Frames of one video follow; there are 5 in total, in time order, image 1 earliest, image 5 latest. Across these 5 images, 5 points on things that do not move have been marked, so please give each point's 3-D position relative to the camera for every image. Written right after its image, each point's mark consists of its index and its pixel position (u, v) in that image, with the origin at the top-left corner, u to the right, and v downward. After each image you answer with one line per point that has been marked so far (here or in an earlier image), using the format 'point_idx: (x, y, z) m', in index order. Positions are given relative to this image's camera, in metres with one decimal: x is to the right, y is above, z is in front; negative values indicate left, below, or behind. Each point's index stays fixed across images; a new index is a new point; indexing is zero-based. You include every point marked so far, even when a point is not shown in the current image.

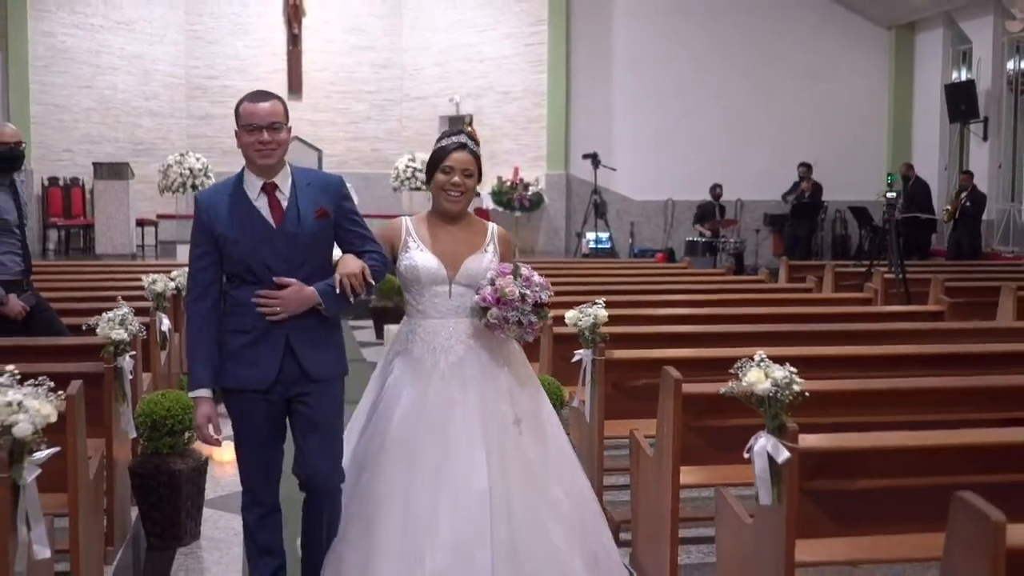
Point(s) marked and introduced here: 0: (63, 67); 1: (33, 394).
0: (-6.0, +3.0, +14.6) m
1: (-1.2, -0.3, +2.7) m
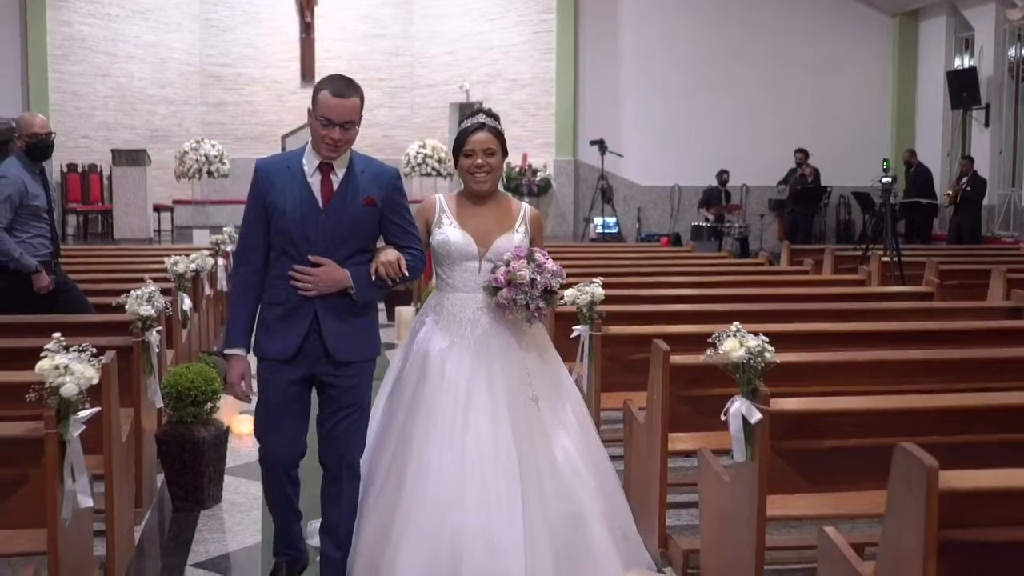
0: (-5.9, +3.2, +15.0) m
1: (-1.2, -0.2, +3.0) m
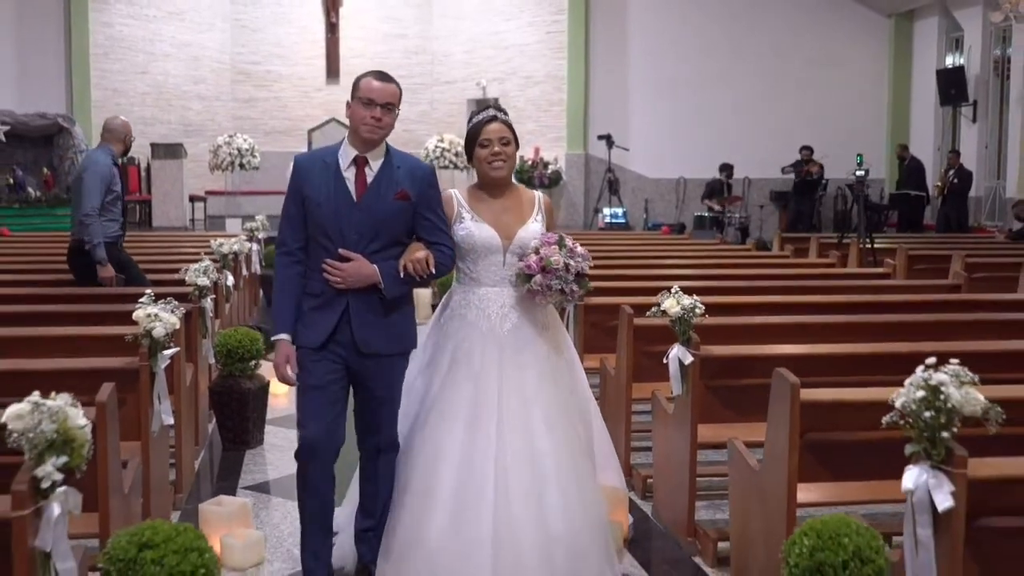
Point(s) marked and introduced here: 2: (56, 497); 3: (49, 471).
0: (-5.7, +3.4, +15.9) m
1: (-1.2, -0.1, +3.9) m
2: (-0.9, -0.4, +2.2) m
3: (-0.9, -0.4, +2.2) m
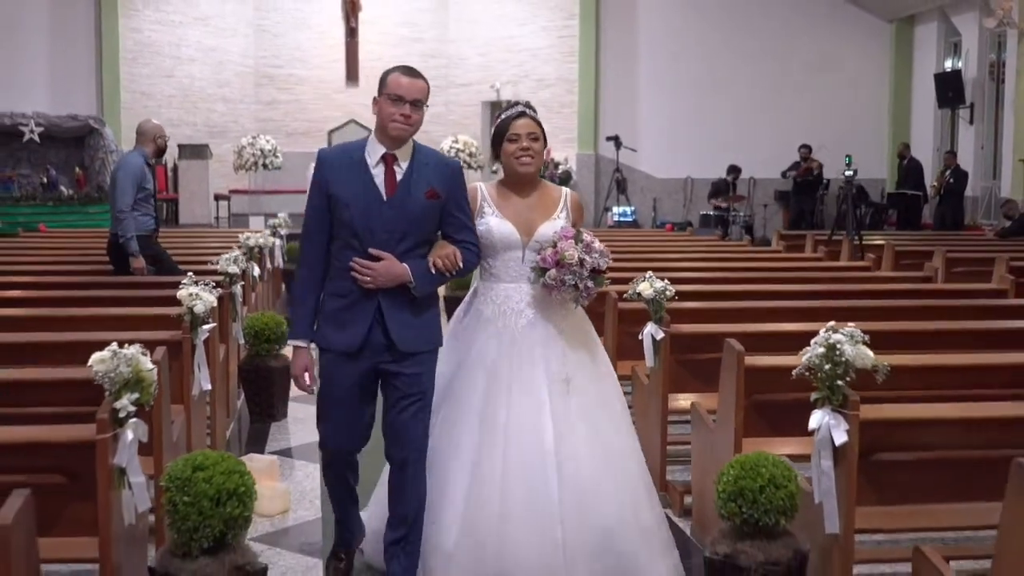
0: (-5.5, +3.5, +16.6) m
1: (-1.3, 0.0, +4.5) m
2: (-1.0, -0.4, +2.8) m
3: (-1.0, -0.3, +2.8) m
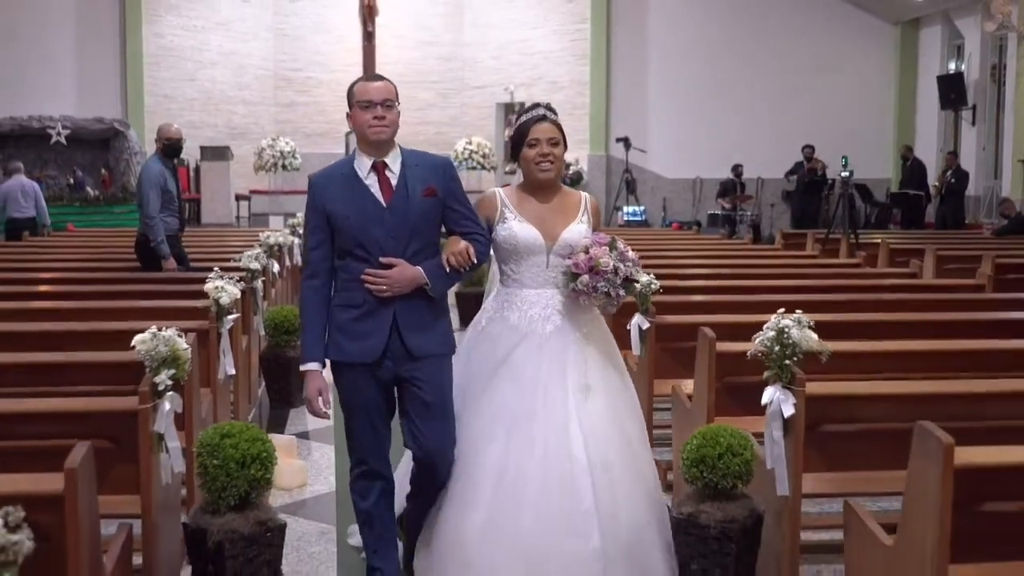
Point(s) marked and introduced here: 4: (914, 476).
0: (-5.3, +3.5, +17.1) m
1: (-1.3, 0.0, +5.0) m
2: (-1.0, -0.3, +3.3) m
3: (-1.0, -0.3, +3.3) m
4: (+1.0, -0.4, +2.7) m
